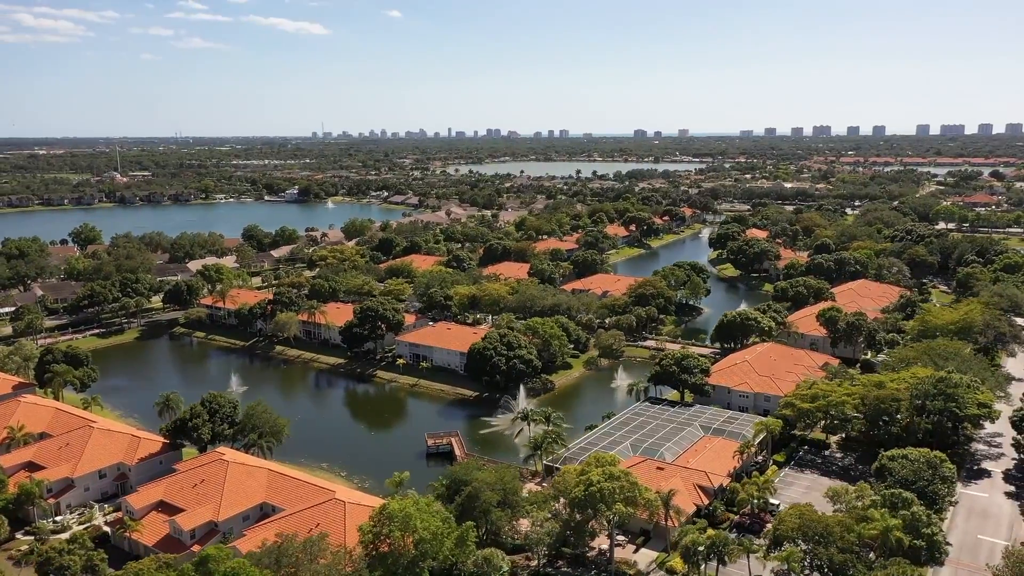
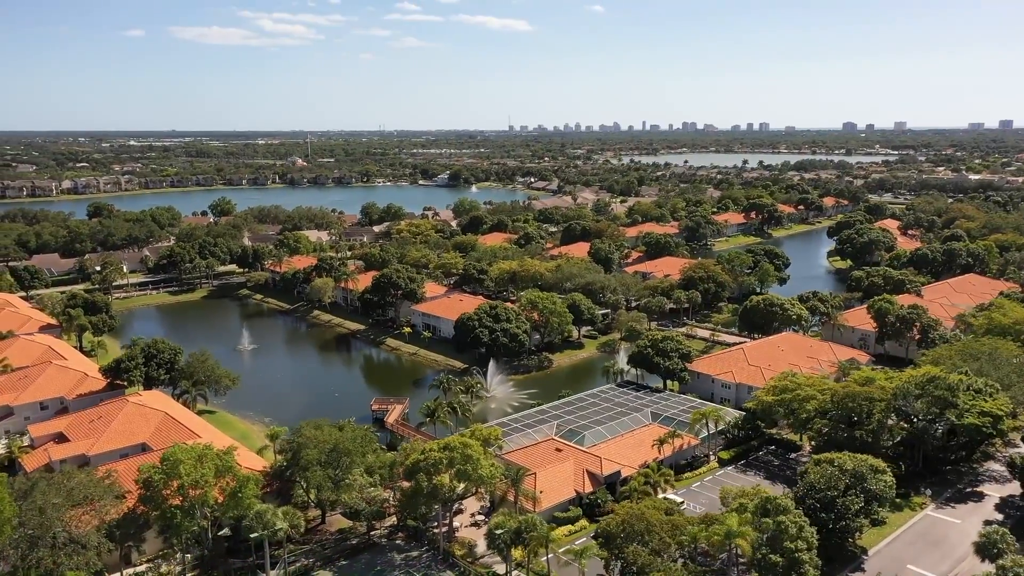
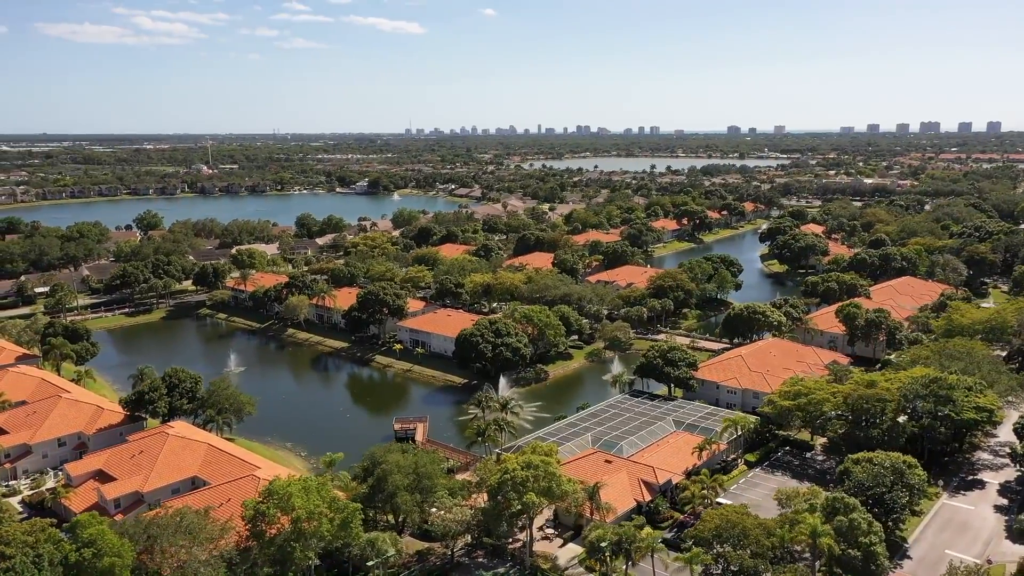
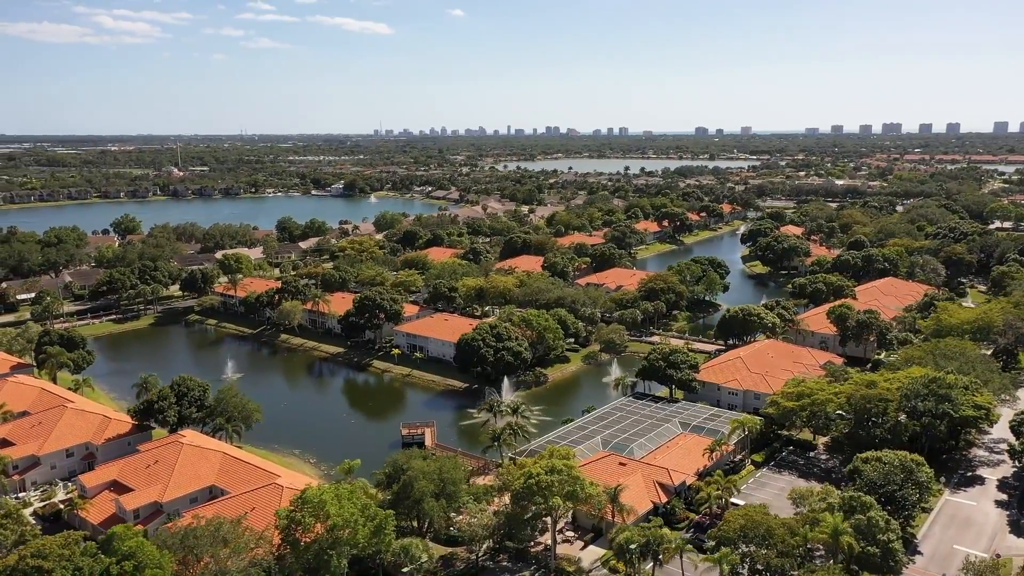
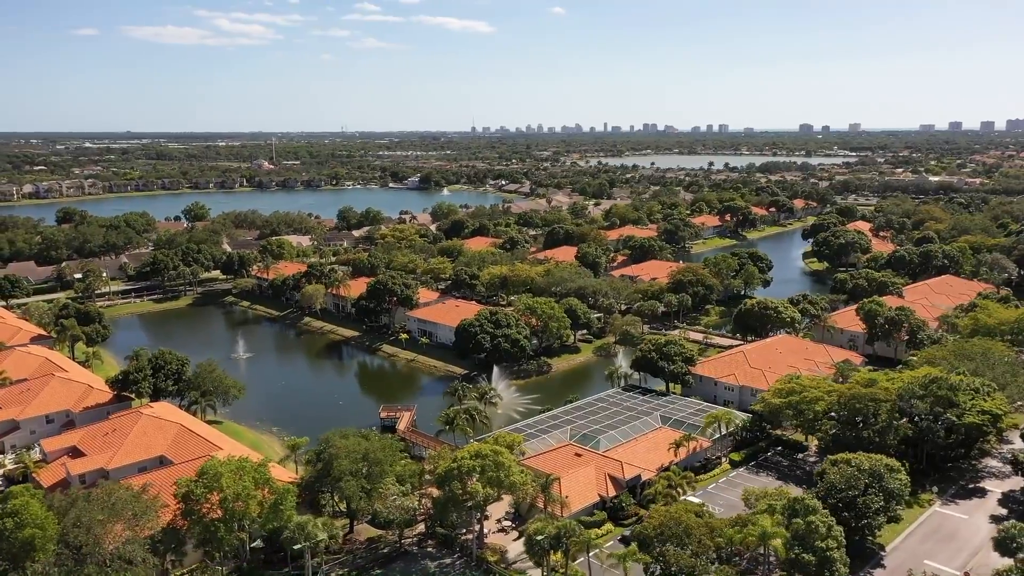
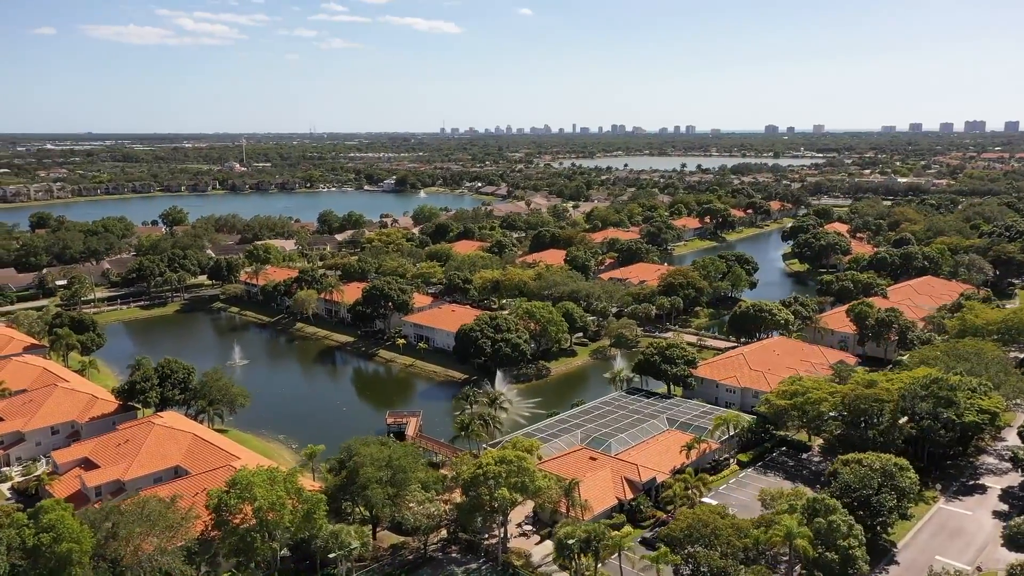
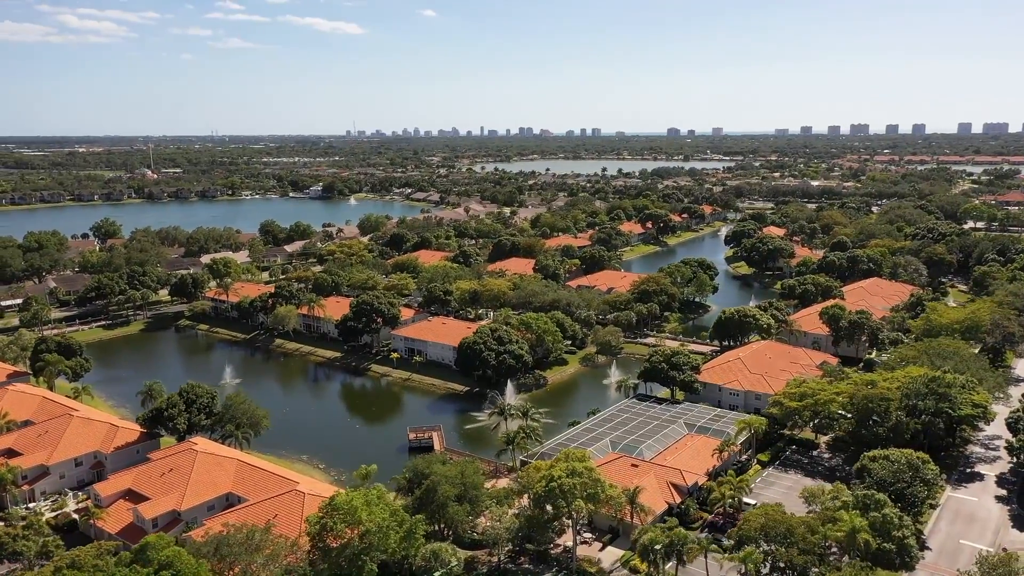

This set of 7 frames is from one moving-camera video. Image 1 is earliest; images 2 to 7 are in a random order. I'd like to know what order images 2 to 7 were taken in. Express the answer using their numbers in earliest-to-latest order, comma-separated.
7, 4, 3, 6, 5, 2
